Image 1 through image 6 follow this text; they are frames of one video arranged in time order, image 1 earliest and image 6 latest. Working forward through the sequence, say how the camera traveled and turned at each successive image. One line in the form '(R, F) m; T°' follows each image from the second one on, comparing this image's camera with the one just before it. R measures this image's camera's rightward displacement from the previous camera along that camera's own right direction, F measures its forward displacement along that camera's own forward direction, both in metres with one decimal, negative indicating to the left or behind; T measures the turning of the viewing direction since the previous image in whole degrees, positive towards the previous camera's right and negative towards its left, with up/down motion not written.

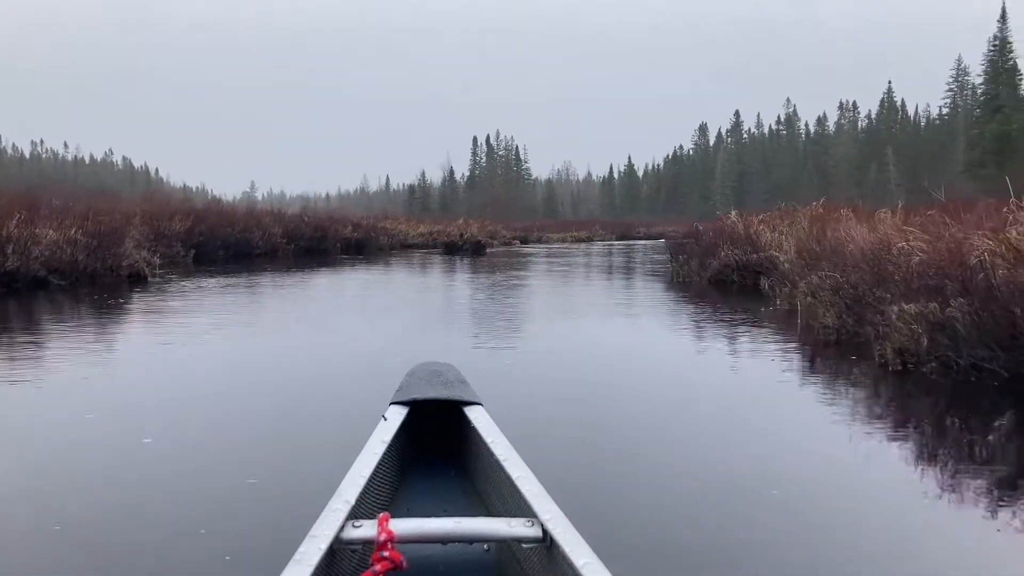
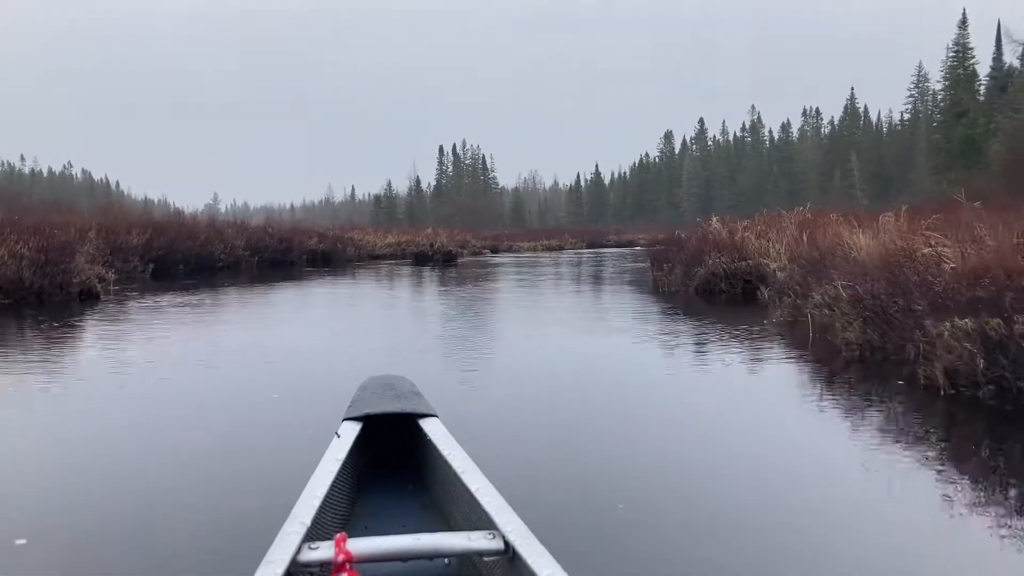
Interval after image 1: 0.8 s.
(+0.1, +0.2) m; 0°
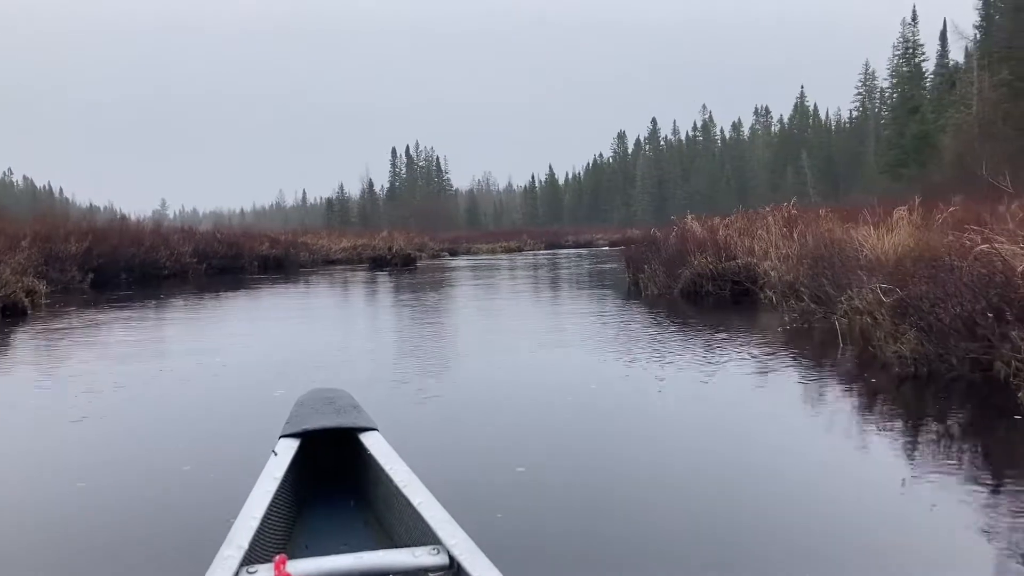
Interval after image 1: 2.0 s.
(-0.1, +0.4) m; +3°
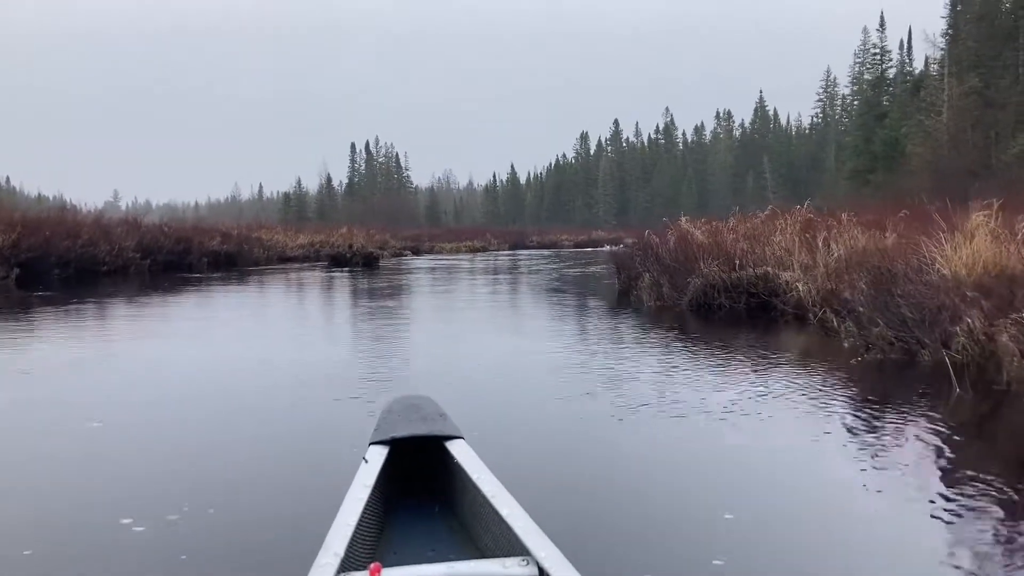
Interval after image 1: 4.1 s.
(-0.2, +0.7) m; +3°
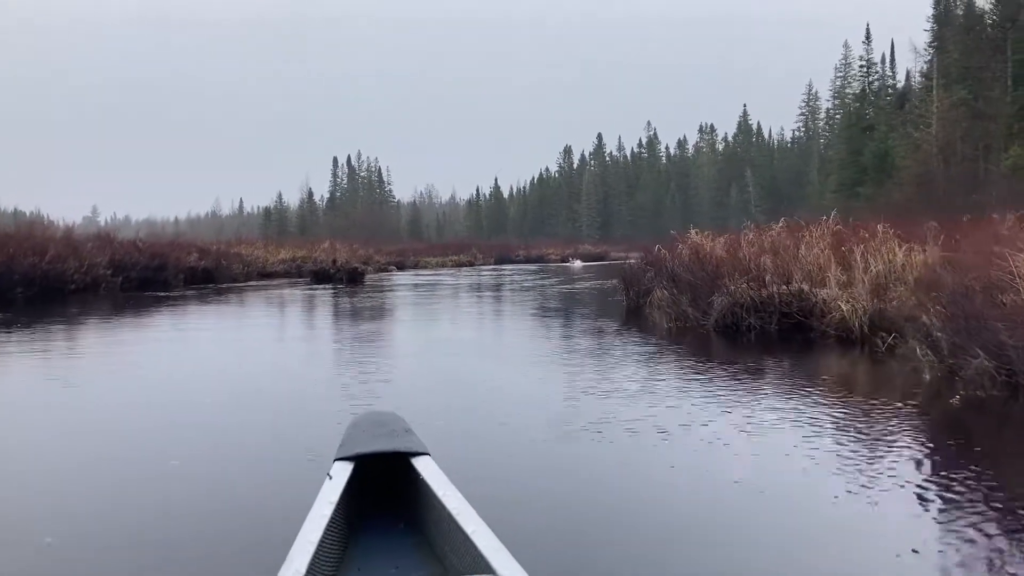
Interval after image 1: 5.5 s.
(-0.1, +0.4) m; +1°
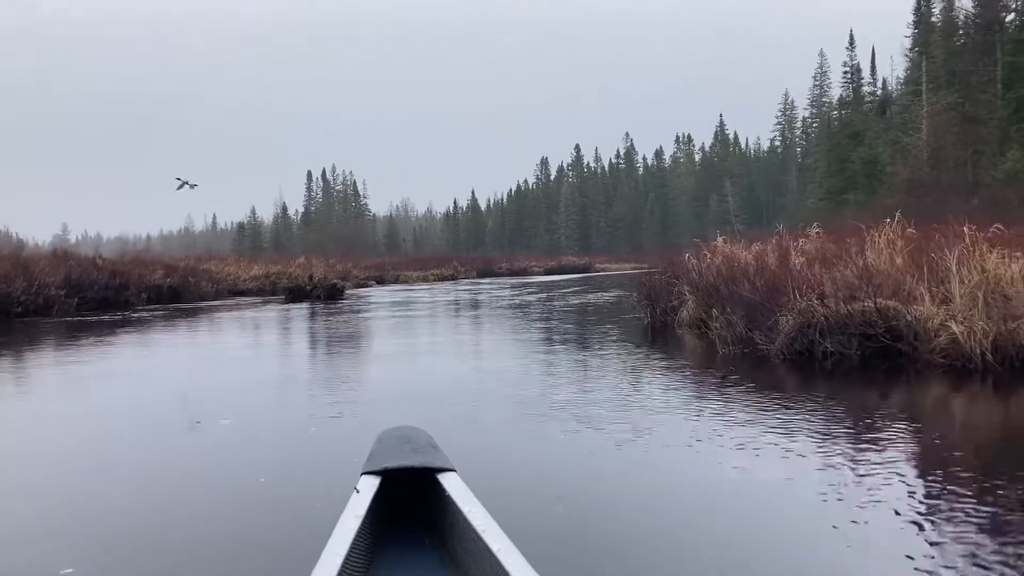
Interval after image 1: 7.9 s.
(-0.2, +0.8) m; +2°
